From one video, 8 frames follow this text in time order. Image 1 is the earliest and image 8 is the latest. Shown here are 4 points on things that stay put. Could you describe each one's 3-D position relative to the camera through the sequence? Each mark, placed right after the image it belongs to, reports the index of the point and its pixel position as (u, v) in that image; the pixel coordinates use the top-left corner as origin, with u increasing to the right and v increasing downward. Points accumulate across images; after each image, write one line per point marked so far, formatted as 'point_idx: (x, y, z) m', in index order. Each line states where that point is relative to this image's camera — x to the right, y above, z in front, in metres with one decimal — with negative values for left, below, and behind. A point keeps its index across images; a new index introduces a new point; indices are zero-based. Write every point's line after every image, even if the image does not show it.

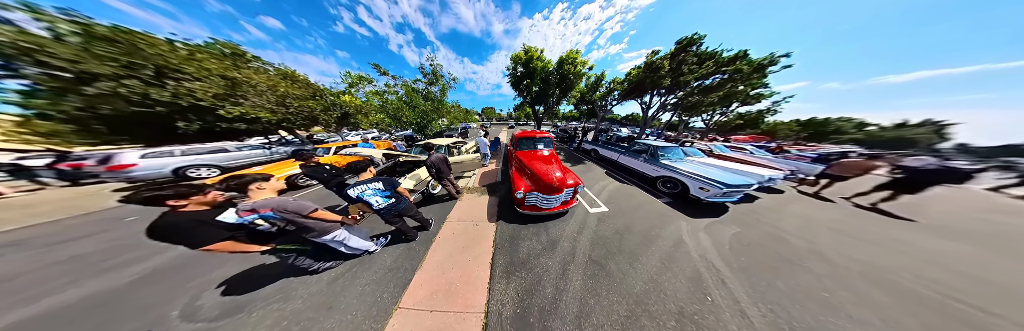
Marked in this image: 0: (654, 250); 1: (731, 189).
0: (+3.0, -1.6, +2.8) m
1: (+5.9, -0.6, +3.7) m
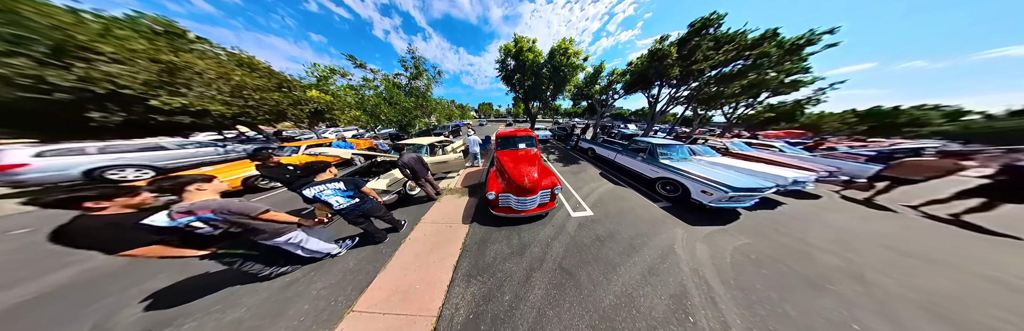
0: (+2.4, -1.7, +2.5) m
1: (+5.4, -0.6, +3.2) m
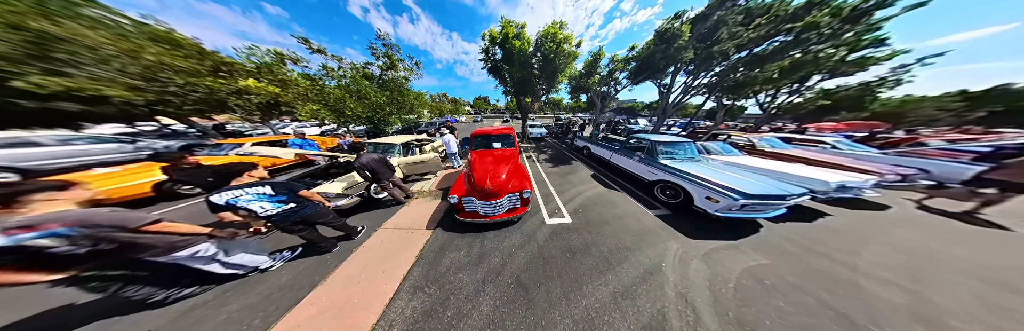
0: (+1.6, -1.7, +2.2) m
1: (+4.6, -0.6, +2.6) m
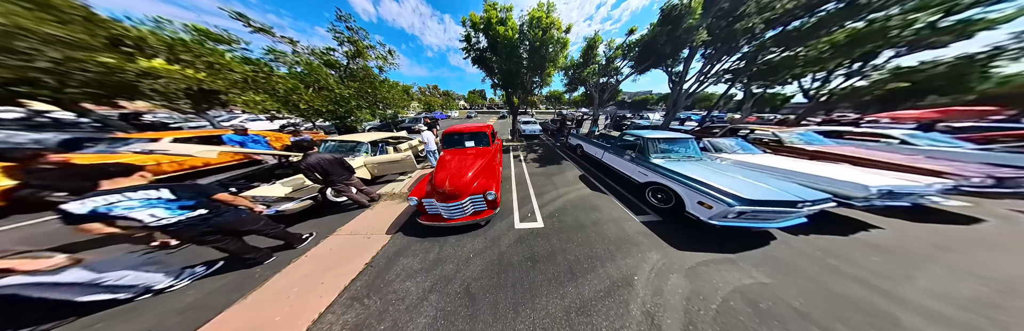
0: (+0.8, -1.7, +1.9) m
1: (+3.9, -0.7, +2.1) m
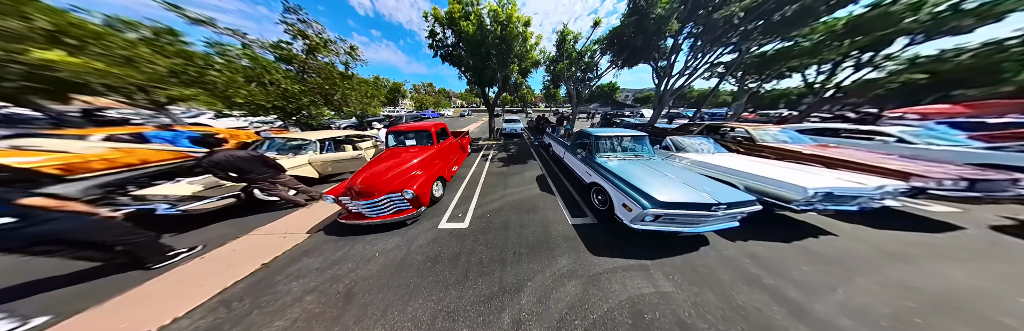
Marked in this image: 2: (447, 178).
0: (-0.8, -1.7, +1.8) m
1: (+2.3, -0.6, +1.9) m
2: (-2.0, -0.4, +4.1) m
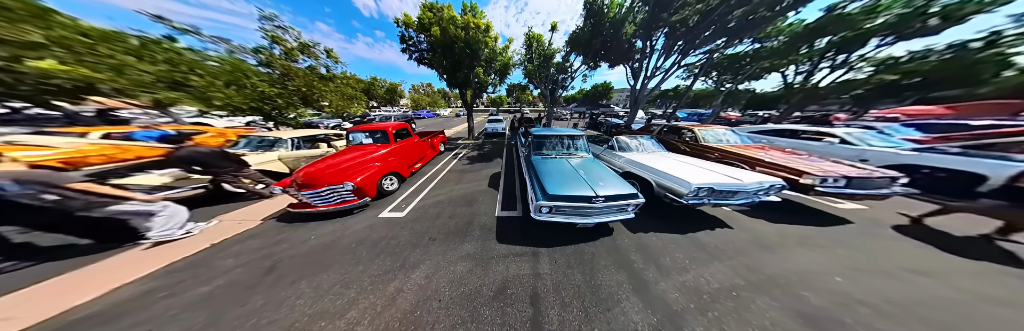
0: (-2.4, -1.6, +2.1) m
1: (+0.7, -0.6, +2.2) m
2: (-3.6, -0.3, +4.4) m
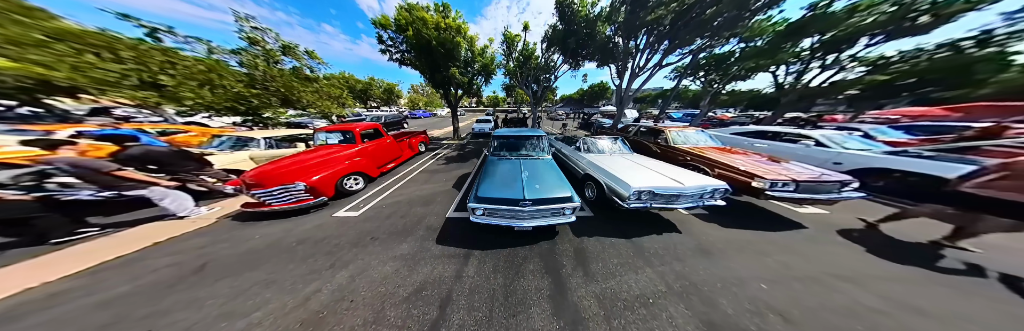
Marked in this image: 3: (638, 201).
0: (-3.5, -1.6, +2.1) m
1: (-0.4, -0.6, +2.2) m
2: (-4.6, -0.3, +4.5) m
3: (+2.2, -0.6, +2.4) m
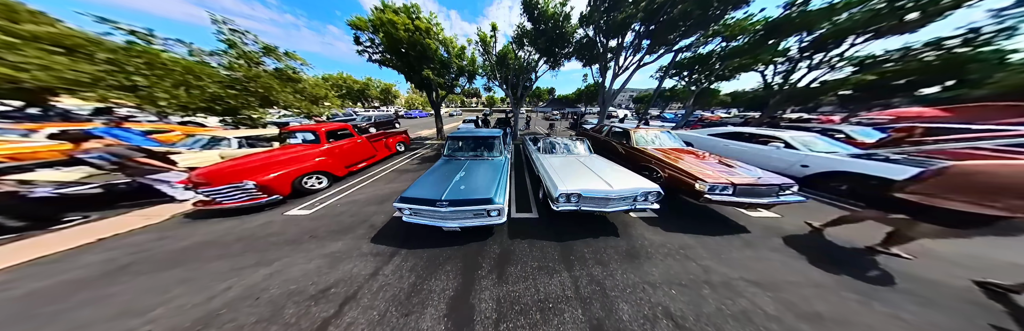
0: (-4.7, -1.6, +2.2) m
1: (-1.6, -0.6, +2.2) m
2: (-5.8, -0.3, +4.5) m
3: (+1.0, -0.6, +2.4) m
